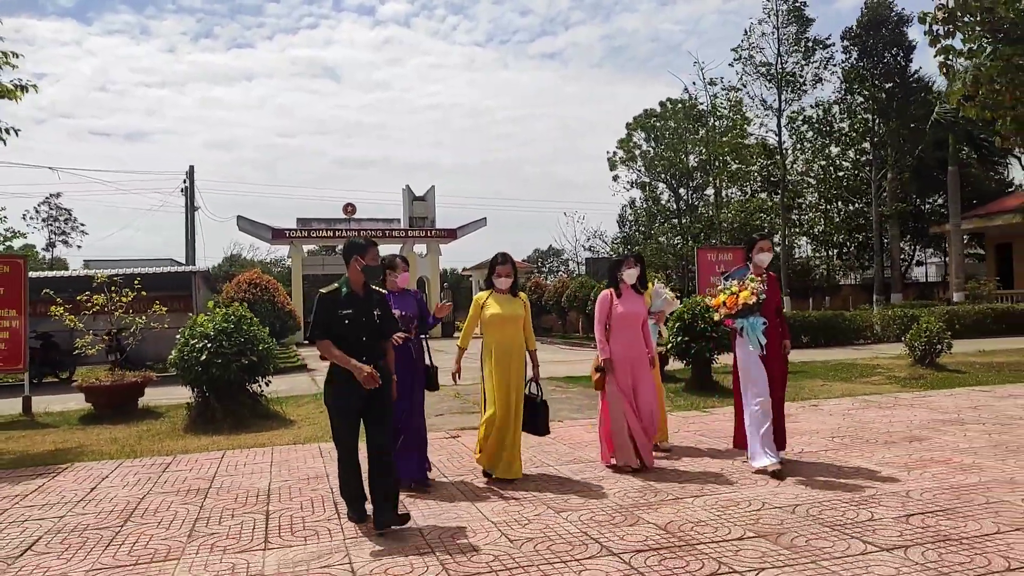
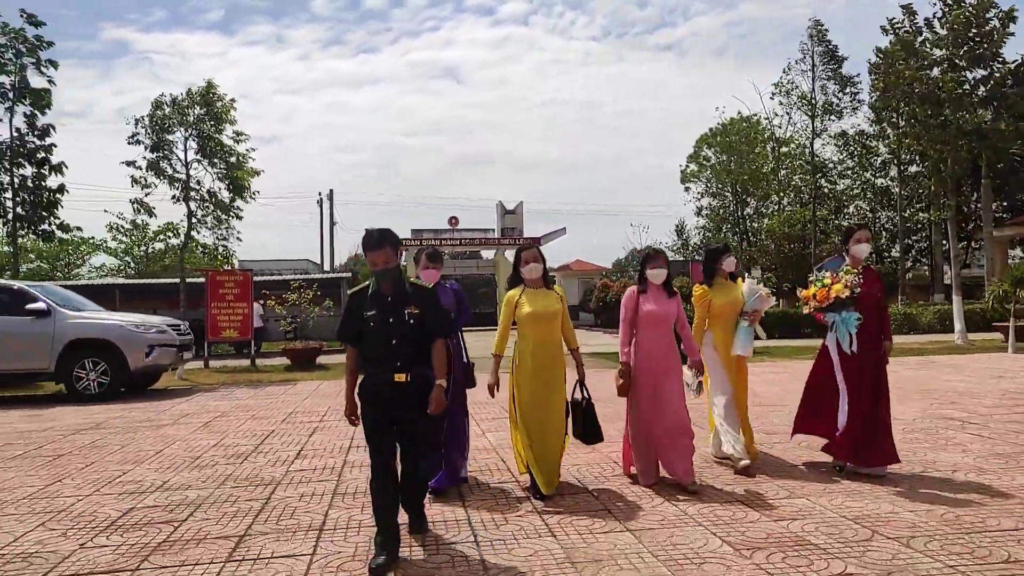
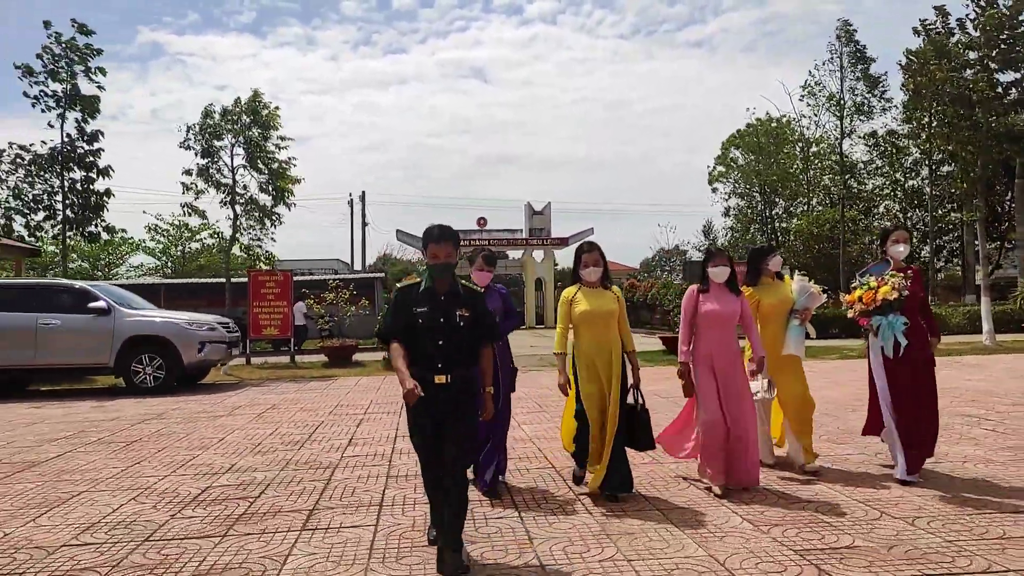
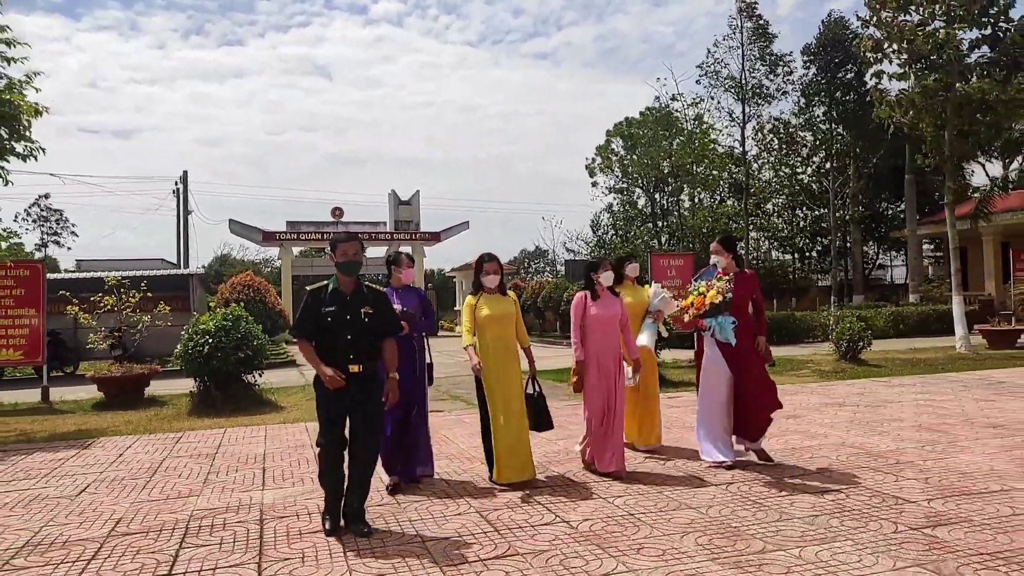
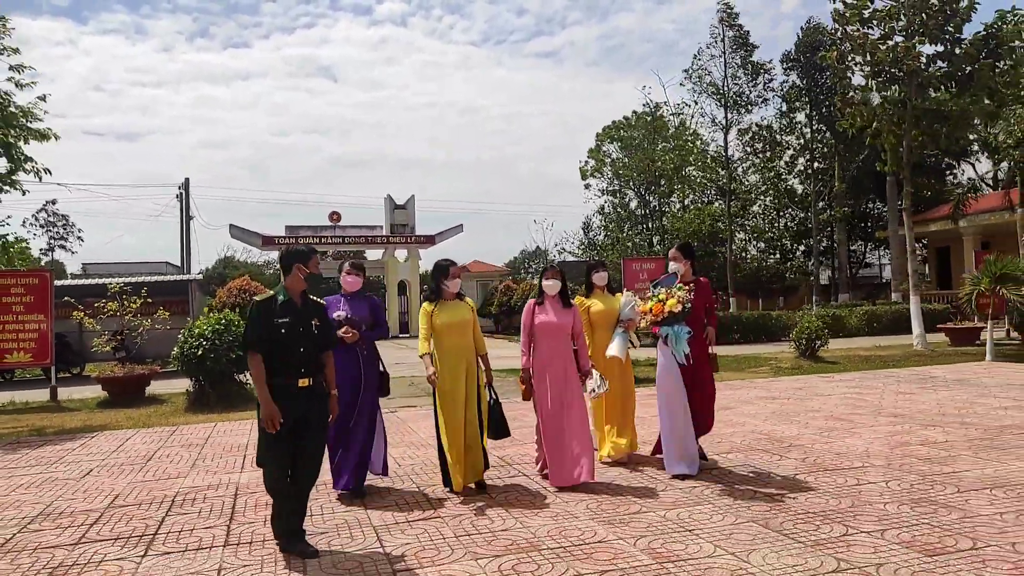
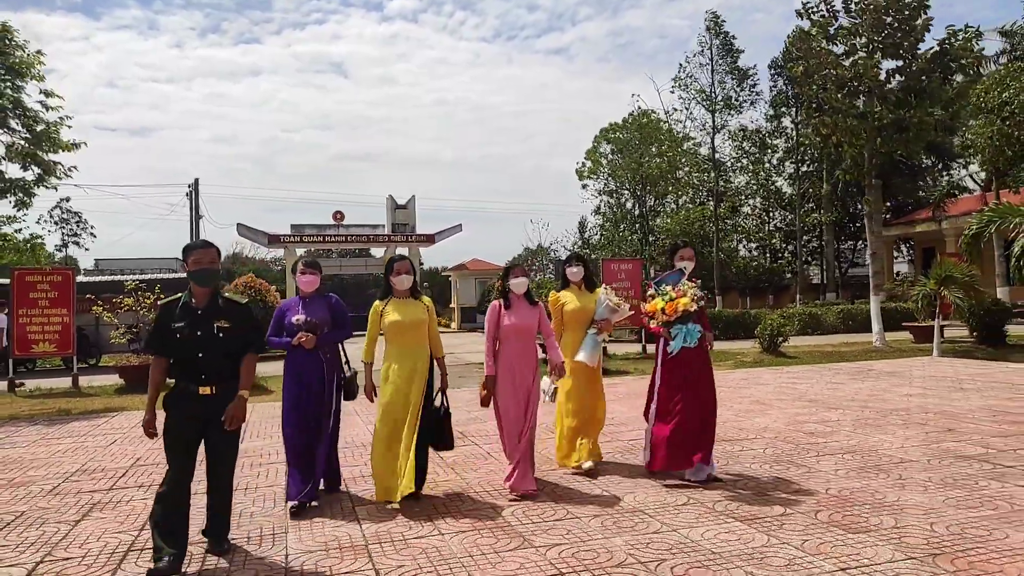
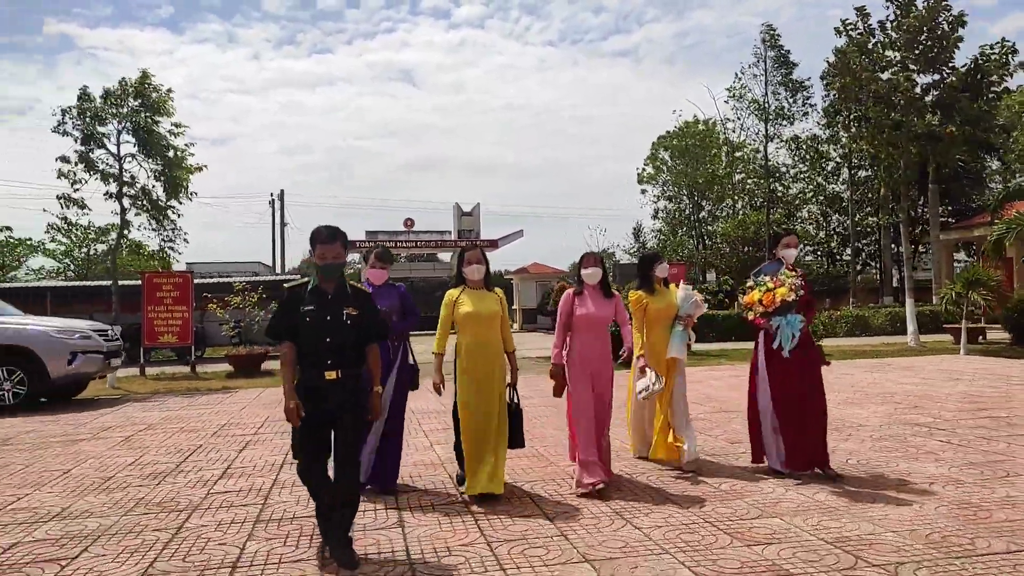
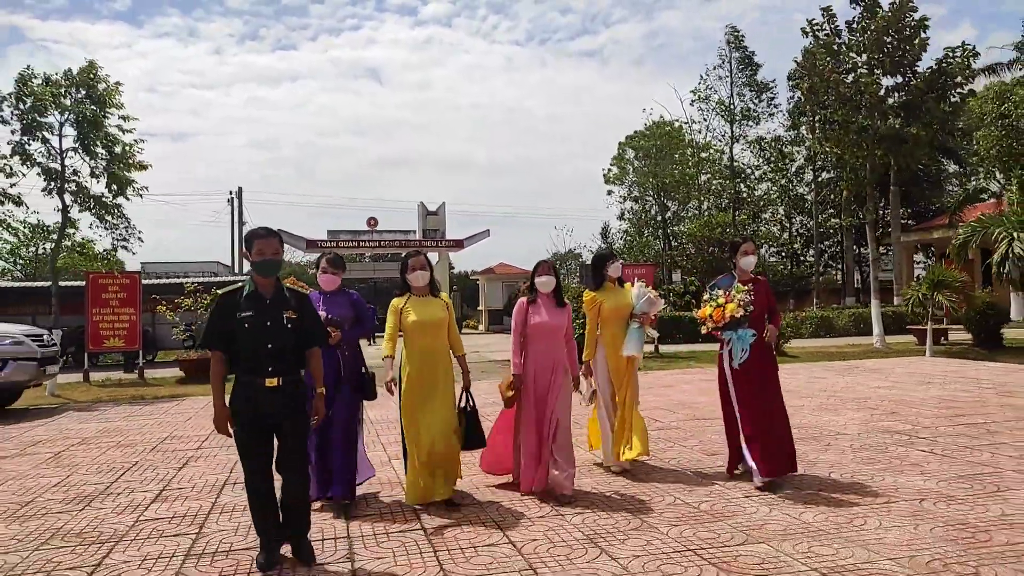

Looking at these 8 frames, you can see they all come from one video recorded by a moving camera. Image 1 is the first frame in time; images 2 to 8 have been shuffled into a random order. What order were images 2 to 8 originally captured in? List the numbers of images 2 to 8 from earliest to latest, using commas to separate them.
4, 5, 6, 8, 7, 2, 3
